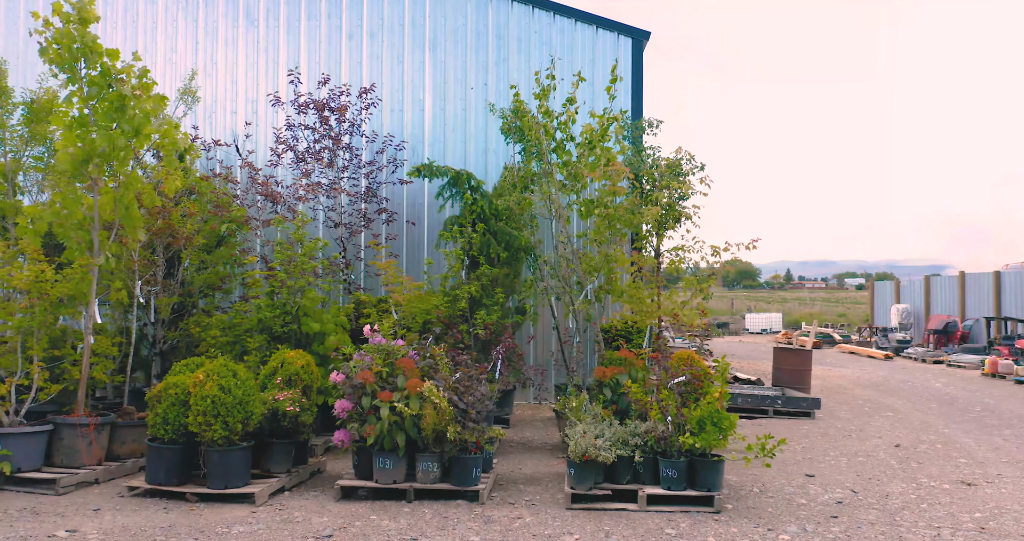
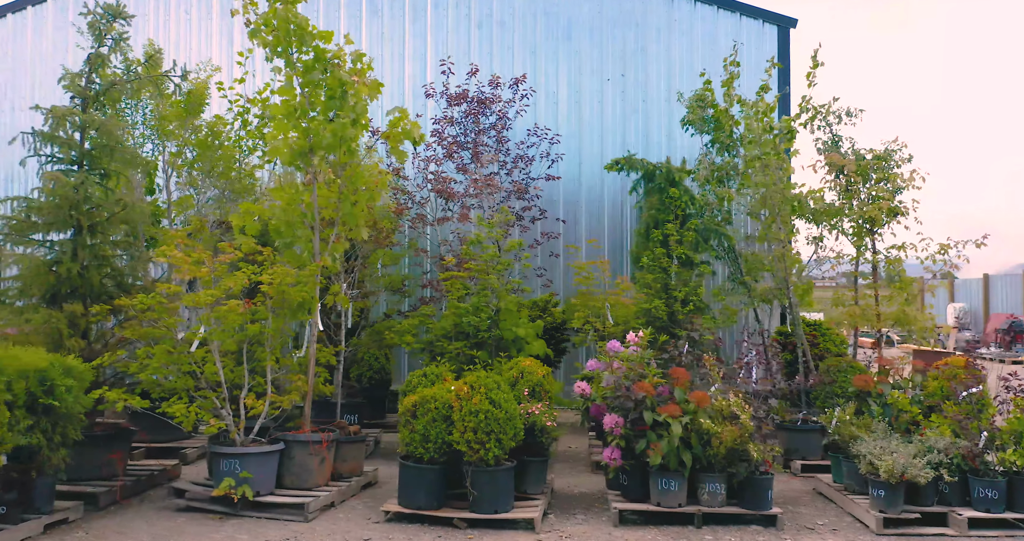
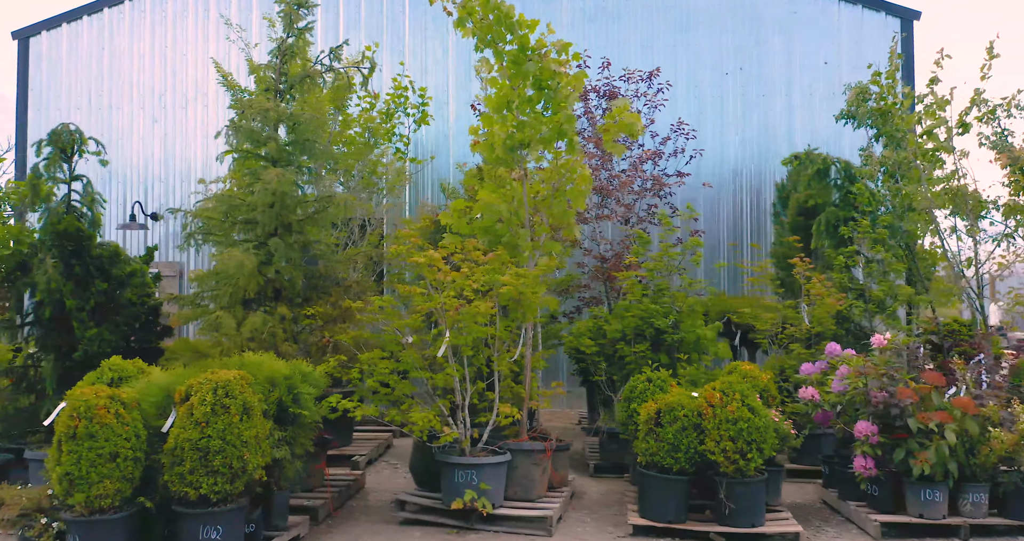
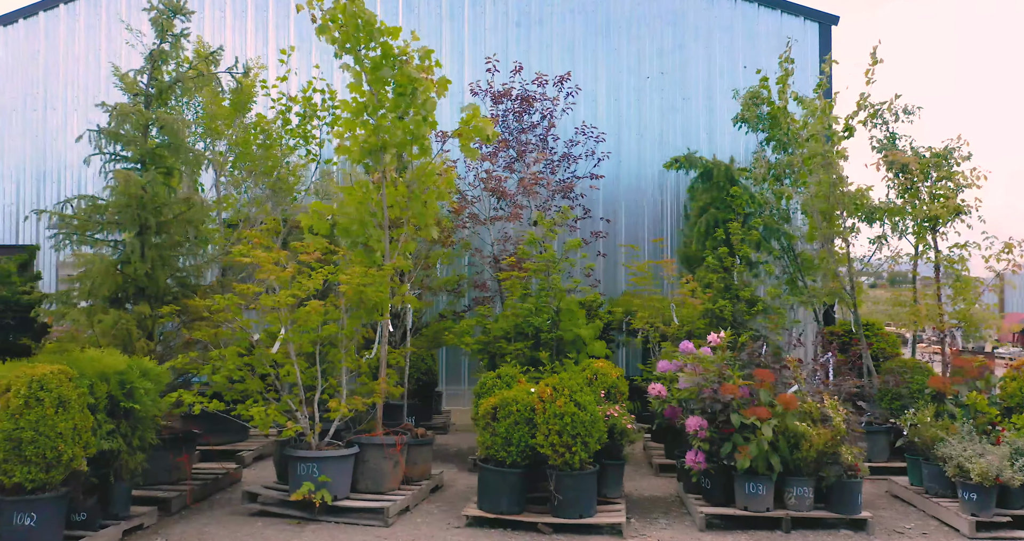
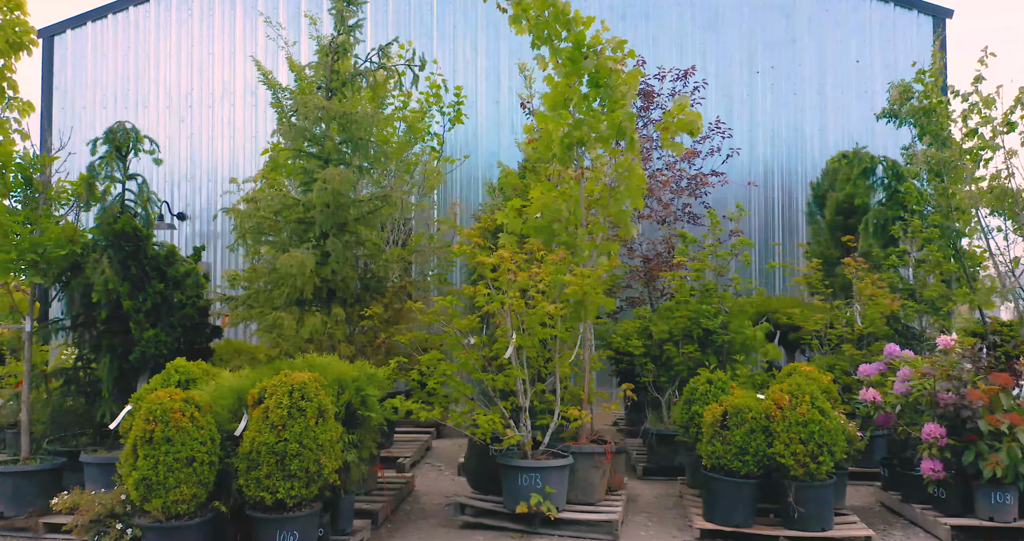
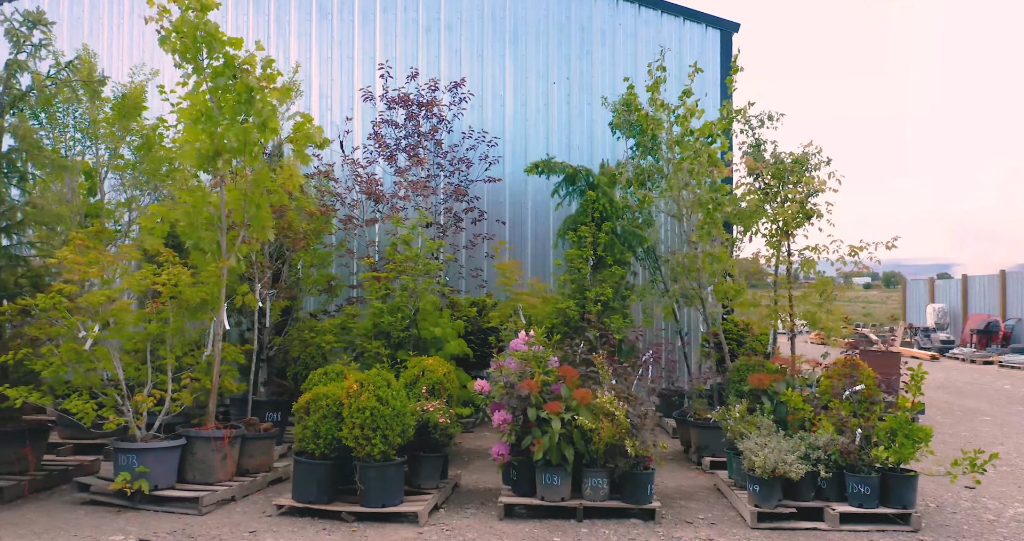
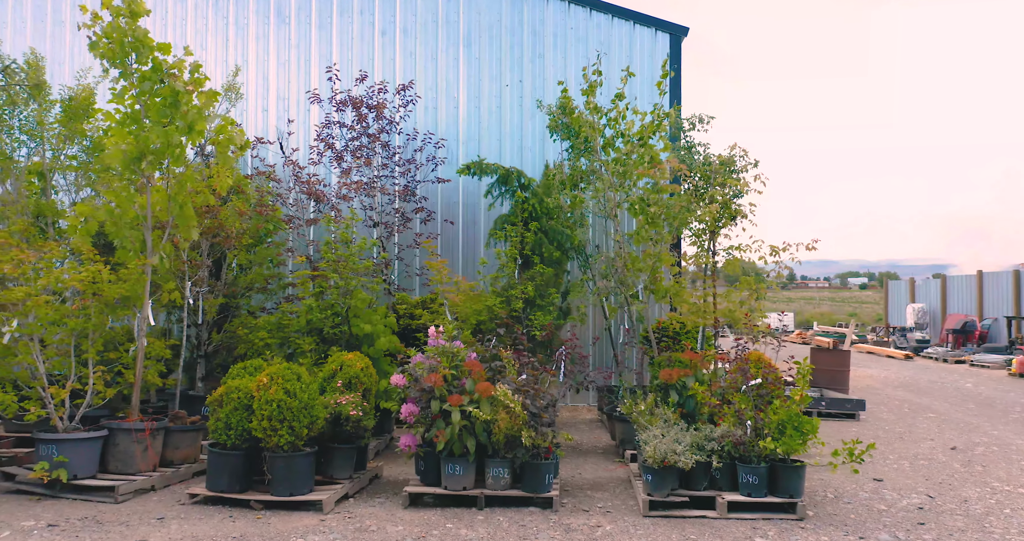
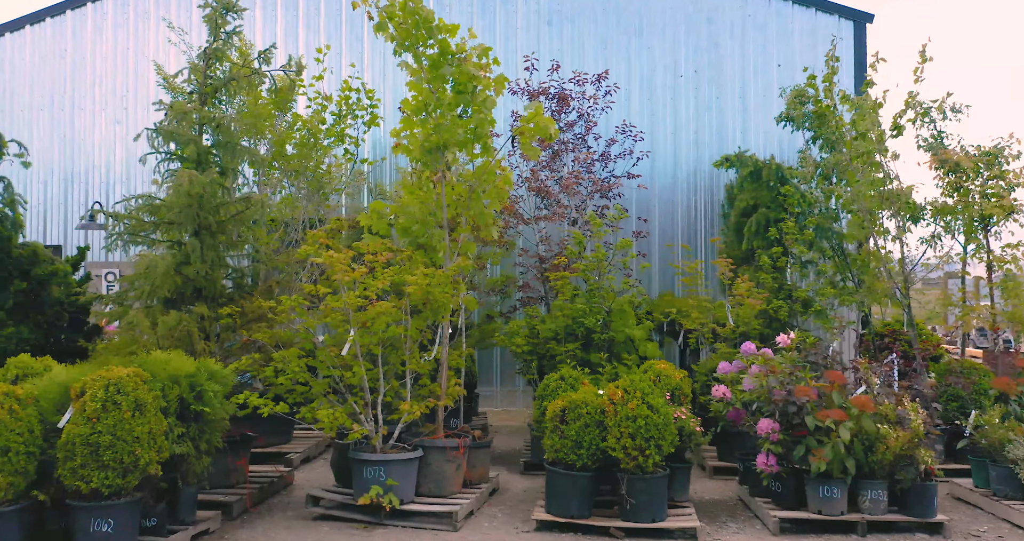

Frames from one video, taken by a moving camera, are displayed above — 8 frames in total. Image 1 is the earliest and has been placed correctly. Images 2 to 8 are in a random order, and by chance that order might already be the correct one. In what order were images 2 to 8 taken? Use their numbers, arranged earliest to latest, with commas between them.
7, 6, 2, 4, 8, 3, 5
